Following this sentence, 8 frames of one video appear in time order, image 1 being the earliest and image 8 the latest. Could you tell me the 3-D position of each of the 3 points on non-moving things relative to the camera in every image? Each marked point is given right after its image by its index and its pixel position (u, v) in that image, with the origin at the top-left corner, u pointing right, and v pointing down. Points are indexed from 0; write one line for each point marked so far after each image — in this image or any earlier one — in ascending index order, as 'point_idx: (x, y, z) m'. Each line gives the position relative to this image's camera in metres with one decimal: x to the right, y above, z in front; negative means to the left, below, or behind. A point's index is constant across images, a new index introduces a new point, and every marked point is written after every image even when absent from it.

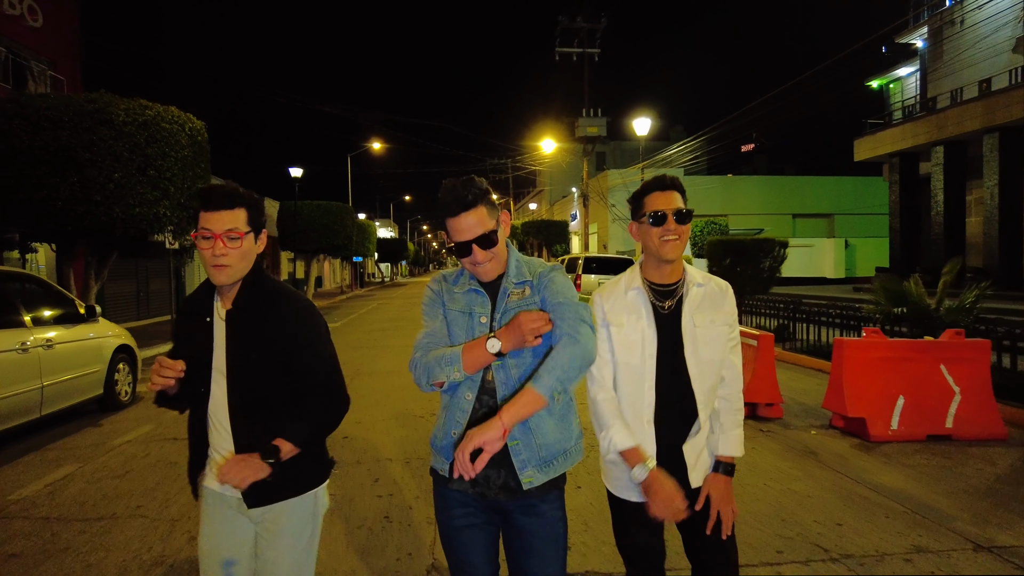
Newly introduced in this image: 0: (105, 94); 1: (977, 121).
0: (-7.4, +3.5, +11.4) m
1: (+11.7, +4.2, +15.7) m
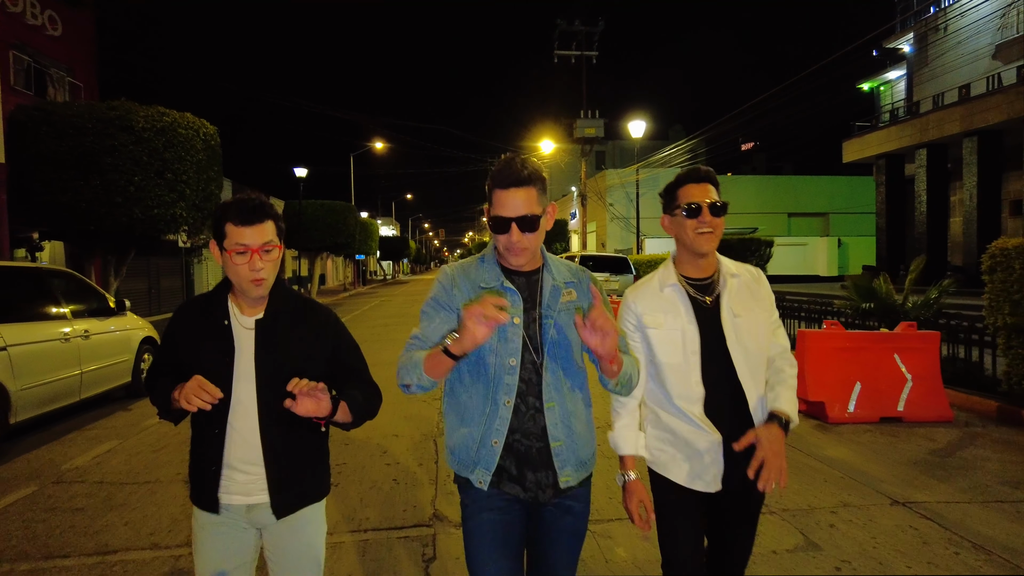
0: (-7.5, +3.6, +12.1) m
1: (+11.7, +4.3, +16.4) m
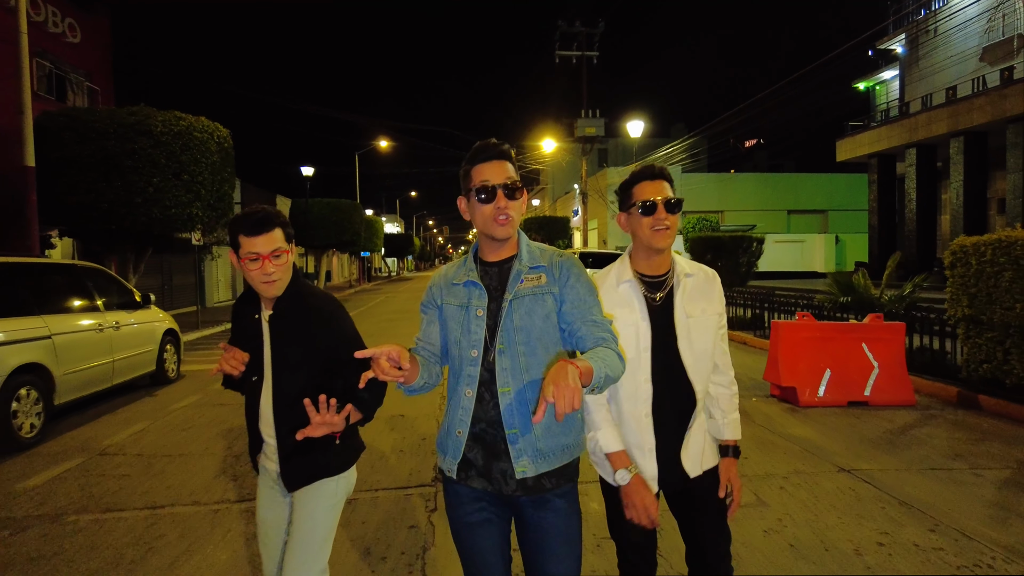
0: (-7.5, +3.7, +12.7) m
1: (+11.7, +4.4, +16.9) m
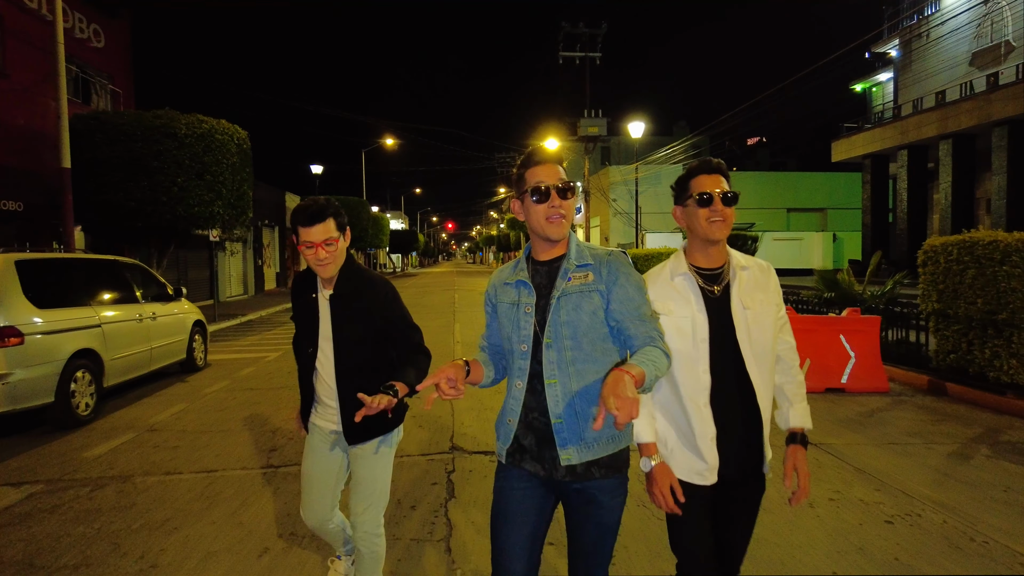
0: (-7.4, +3.8, +13.4) m
1: (+11.8, +4.5, +17.5) m
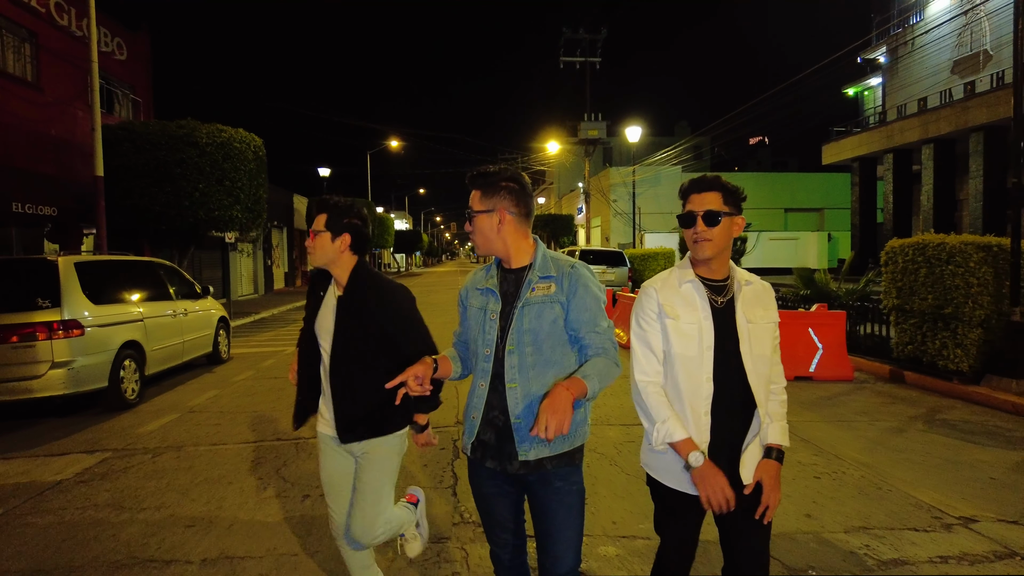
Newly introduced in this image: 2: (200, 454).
0: (-7.4, +3.8, +14.3) m
1: (+11.8, +4.5, +18.3) m
2: (-2.9, -1.5, +5.8) m
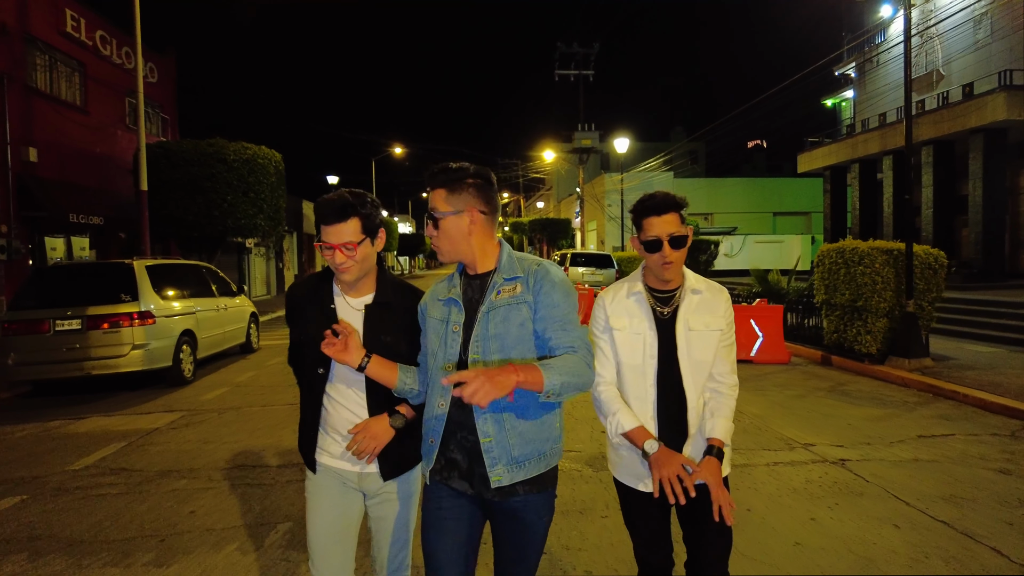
0: (-7.6, +3.8, +16.1) m
1: (+11.7, +4.6, +19.9) m
2: (-3.1, -1.5, +7.5) m
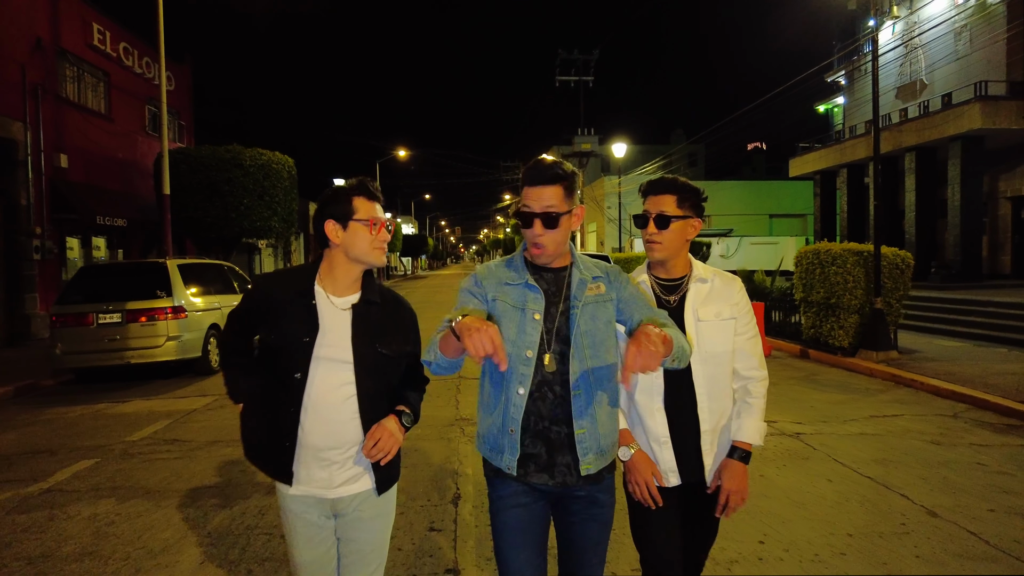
0: (-7.5, +3.9, +17.0) m
1: (+11.7, +4.6, +20.8) m
2: (-3.1, -1.5, +8.4) m
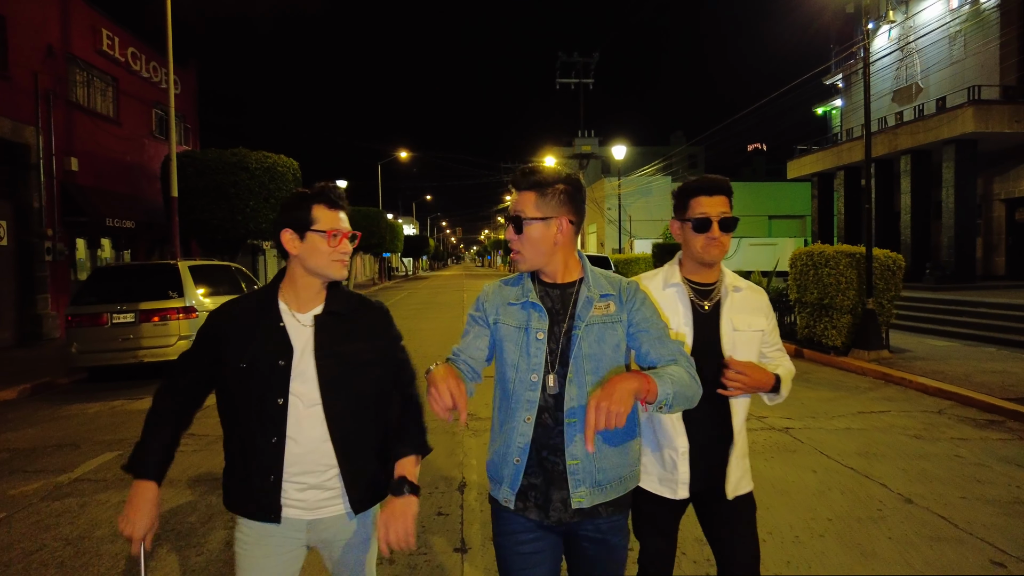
0: (-7.5, +3.8, +17.2) m
1: (+11.7, +4.5, +21.0) m
2: (-3.1, -1.5, +8.7) m
